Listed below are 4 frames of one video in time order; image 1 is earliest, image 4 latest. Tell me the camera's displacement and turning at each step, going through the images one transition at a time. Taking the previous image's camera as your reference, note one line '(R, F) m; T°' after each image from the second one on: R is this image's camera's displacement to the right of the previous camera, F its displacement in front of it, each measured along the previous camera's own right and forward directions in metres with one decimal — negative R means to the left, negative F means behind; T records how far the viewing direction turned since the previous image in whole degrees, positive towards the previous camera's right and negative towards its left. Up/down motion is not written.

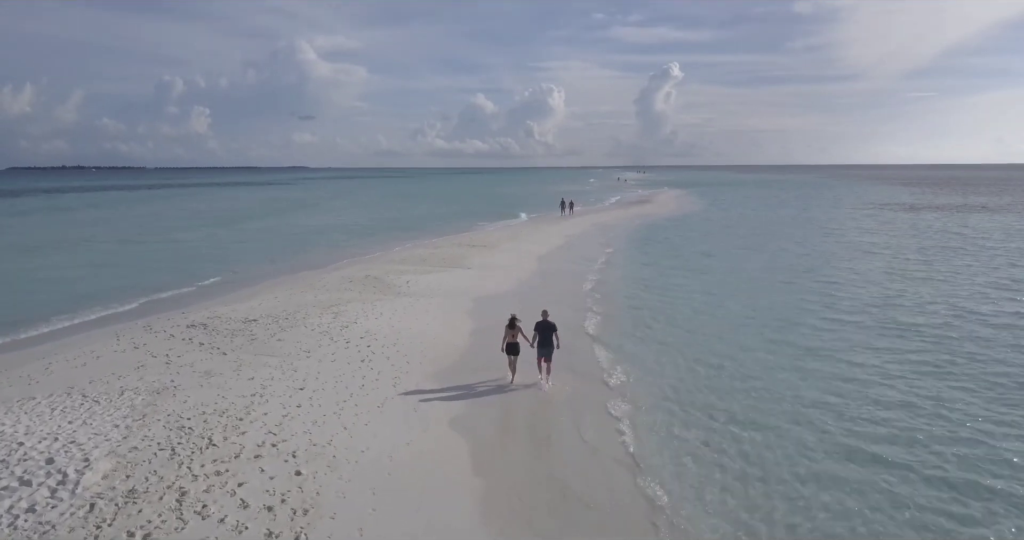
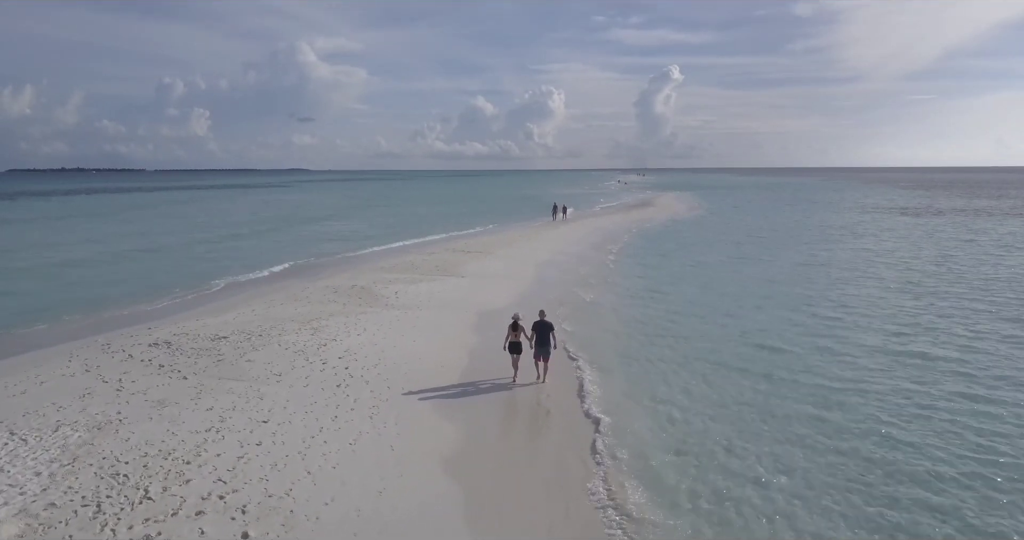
(+0.1, +1.2) m; 0°
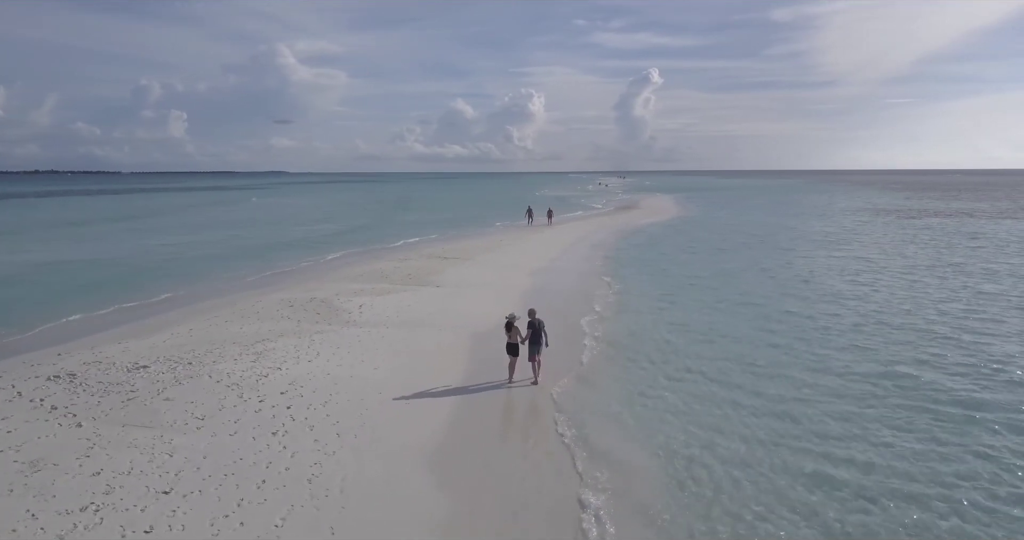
(0.0, +2.1) m; +2°
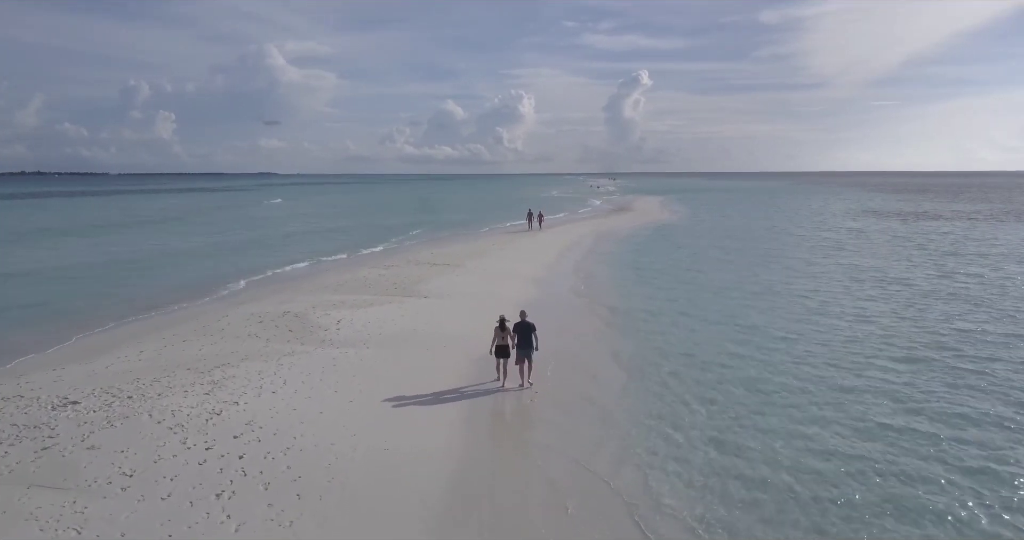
(-0.2, +1.7) m; +1°
